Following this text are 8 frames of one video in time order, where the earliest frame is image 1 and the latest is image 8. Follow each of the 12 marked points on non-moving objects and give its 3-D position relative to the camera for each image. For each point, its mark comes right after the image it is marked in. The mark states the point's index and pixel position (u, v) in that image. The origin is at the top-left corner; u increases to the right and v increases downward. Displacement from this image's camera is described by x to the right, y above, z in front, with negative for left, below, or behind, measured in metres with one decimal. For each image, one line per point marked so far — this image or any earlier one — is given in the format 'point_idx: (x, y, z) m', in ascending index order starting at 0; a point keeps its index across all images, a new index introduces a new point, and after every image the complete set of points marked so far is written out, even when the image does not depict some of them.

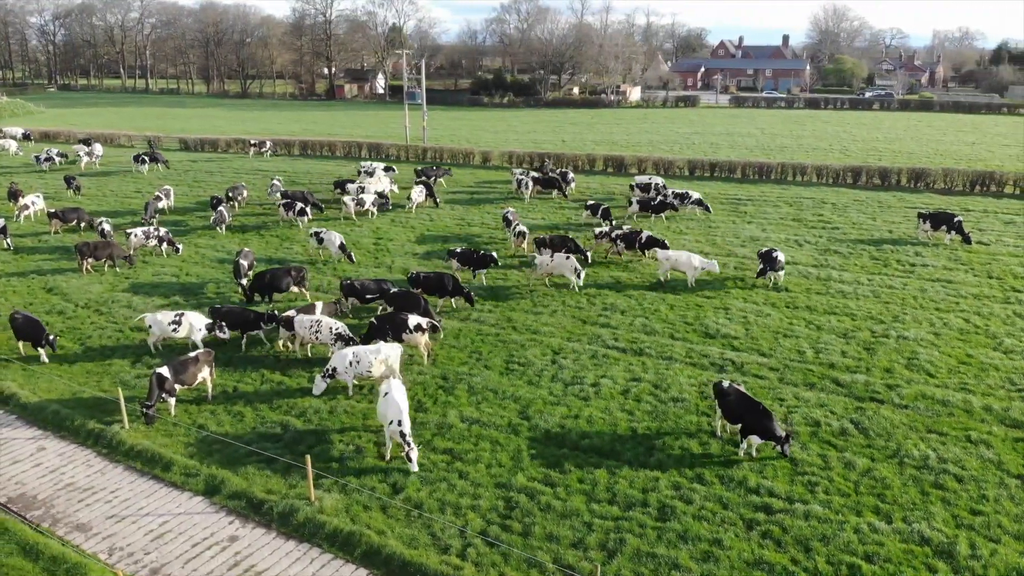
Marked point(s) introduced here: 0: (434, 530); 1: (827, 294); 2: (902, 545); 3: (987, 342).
0: (-1.0, -3.1, +10.7) m
1: (+6.9, 0.0, +18.8) m
2: (+4.8, -3.1, +10.3) m
3: (+9.0, -1.0, +16.0) m
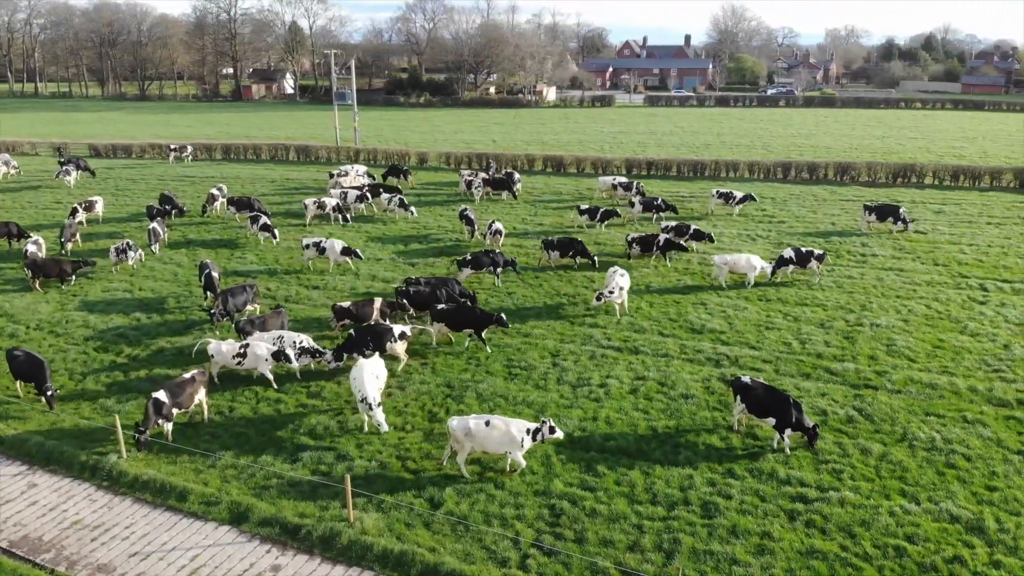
0: (-0.3, -3.2, +10.5) m
1: (+6.4, +0.1, +19.5) m
2: (+5.5, -3.0, +10.8) m
3: (+8.9, -0.8, +17.0) m
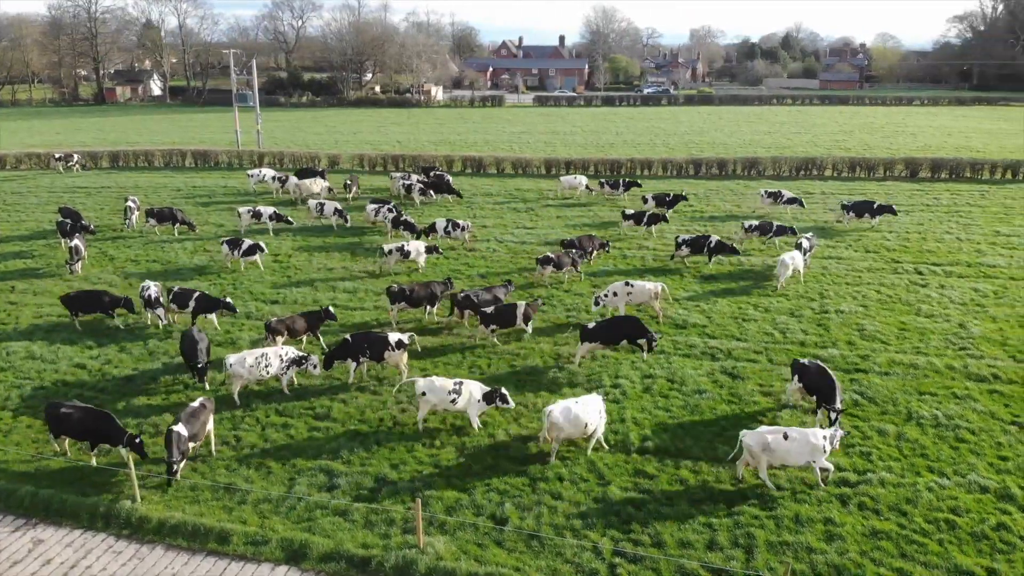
0: (+0.7, -3.3, +10.3) m
1: (+5.7, +0.3, +20.3) m
2: (+6.3, -2.8, +11.6) m
3: (+8.5, -0.5, +18.2) m
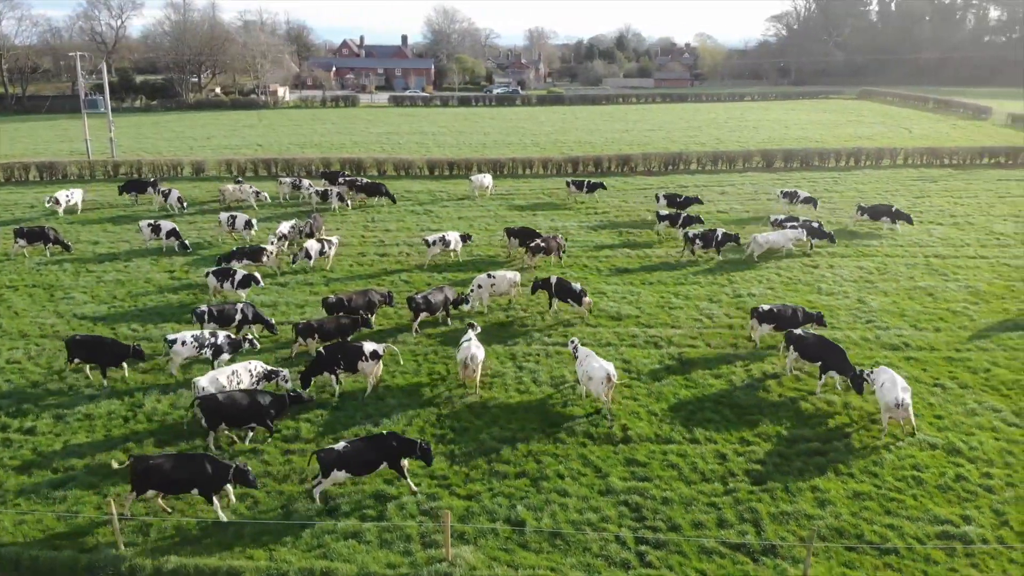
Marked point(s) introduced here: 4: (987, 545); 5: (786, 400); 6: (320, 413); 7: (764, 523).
0: (+1.1, -3.2, +10.5) m
1: (+3.7, +0.6, +21.2) m
2: (+6.2, -2.5, +12.8) m
3: (+7.0, 0.0, +19.8) m
4: (+5.9, -3.2, +10.6) m
5: (+4.6, -1.9, +14.2) m
6: (-3.1, -2.1, +13.8) m
7: (+3.3, -3.1, +11.1) m
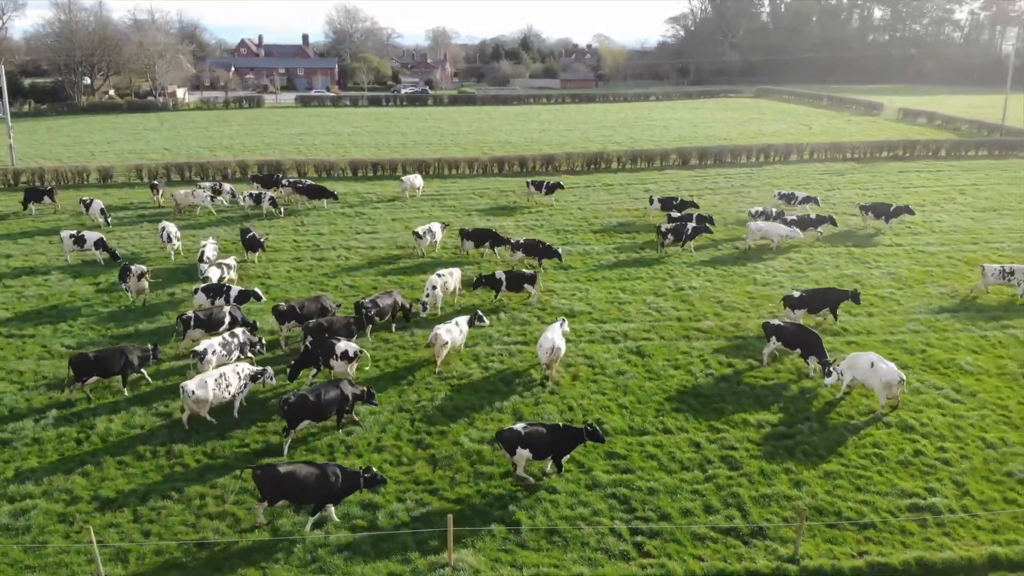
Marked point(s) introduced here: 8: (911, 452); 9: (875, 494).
0: (+1.0, -3.2, +10.6) m
1: (+2.3, +0.7, +21.5) m
2: (+5.9, -2.2, +13.5) m
3: (+5.7, +0.2, +20.5) m
4: (+5.9, -3.0, +11.2) m
5: (+4.1, -1.7, +14.7) m
6: (-3.5, -2.2, +13.4) m
7: (+3.2, -3.0, +11.5) m
8: (+6.0, -2.5, +12.8) m
9: (+5.1, -2.9, +11.8) m
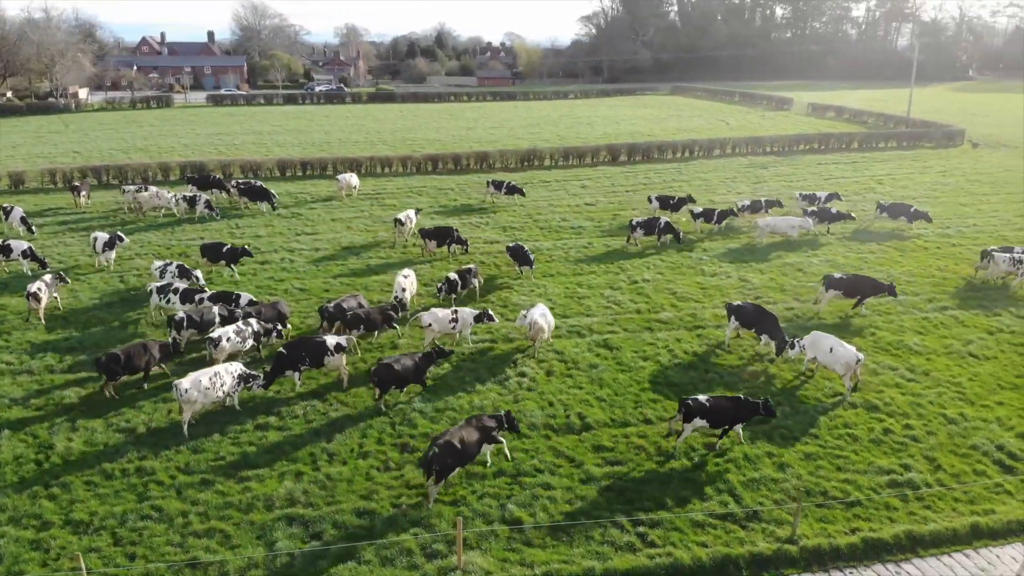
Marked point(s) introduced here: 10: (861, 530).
0: (+1.1, -3.1, +10.6) m
1: (+1.0, +0.8, +21.6) m
2: (+5.6, -2.0, +14.0) m
3: (+4.6, +0.4, +20.9) m
4: (+5.8, -2.8, +11.8) m
5: (+3.6, -1.6, +15.1) m
6: (-3.8, -2.3, +12.9) m
7: (+3.1, -2.8, +11.7) m
8: (+5.8, -2.2, +13.3) m
9: (+5.0, -2.7, +12.2) m
10: (+4.5, -3.1, +10.8) m
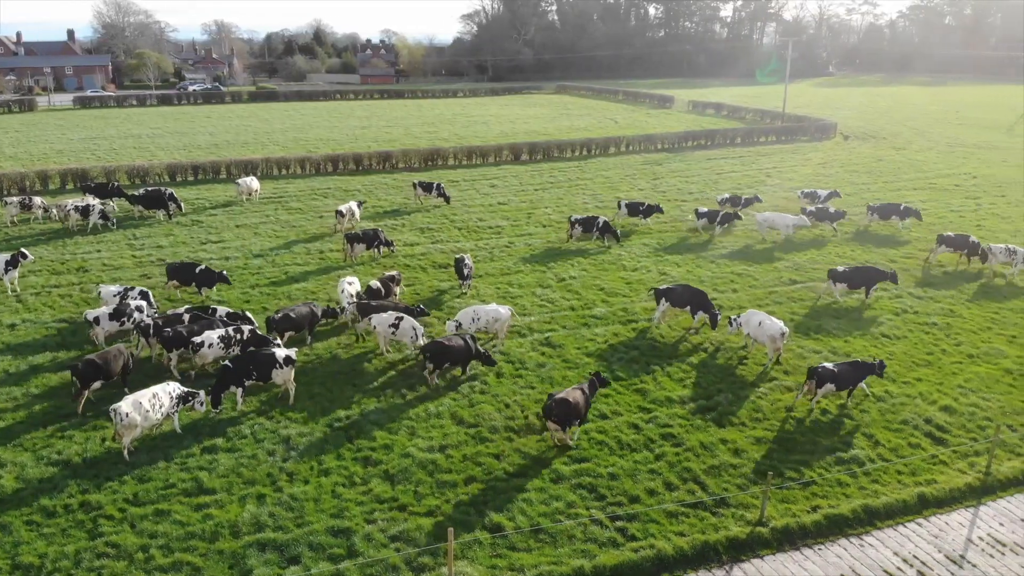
0: (+0.9, -3.1, +10.7) m
1: (-0.9, +0.8, +21.6) m
2: (+4.8, -1.8, +14.8) m
3: (+2.7, +0.6, +21.4) m
4: (+5.4, -2.6, +12.5) m
5: (+2.7, -1.5, +15.5) m
6: (-4.3, -2.5, +12.3) m
7: (+2.7, -2.7, +12.1) m
8: (+5.1, -2.1, +14.1) m
9: (+4.4, -2.5, +12.9) m
10: (+4.2, -3.0, +11.4) m
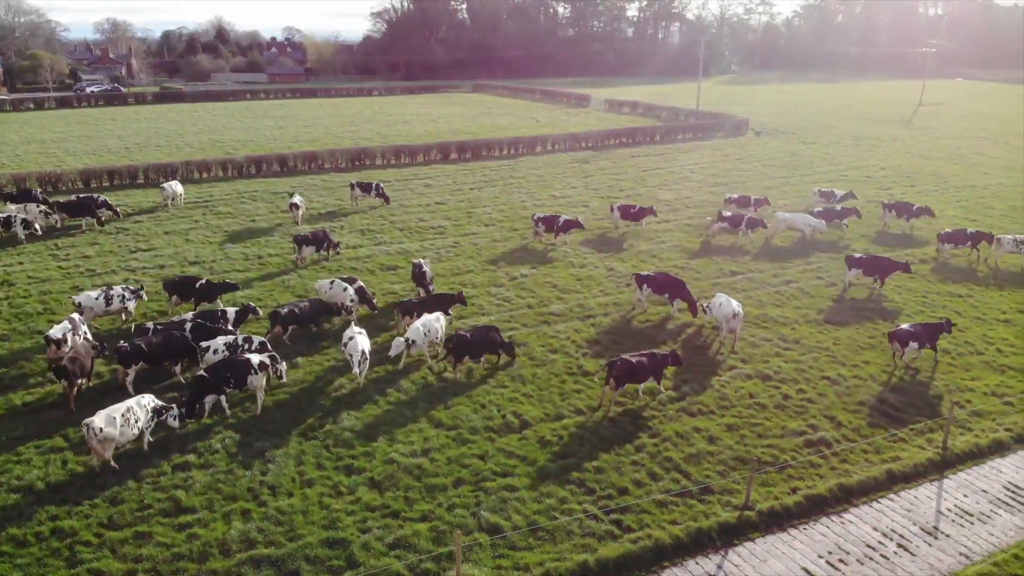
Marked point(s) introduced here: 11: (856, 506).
0: (+0.9, -3.1, +10.8) m
1: (-2.2, +0.8, +21.4) m
2: (+4.2, -1.7, +15.3) m
3: (+1.4, +0.6, +21.7) m
4: (+5.1, -2.4, +13.1) m
5: (+2.1, -1.4, +15.8) m
6: (-4.5, -2.7, +11.8) m
7: (+2.5, -2.6, +12.4) m
8: (+4.7, -1.9, +14.6) m
9: (+4.1, -2.4, +13.4) m
10: (+4.1, -2.8, +11.9) m
11: (+4.7, -3.0, +11.7) m
